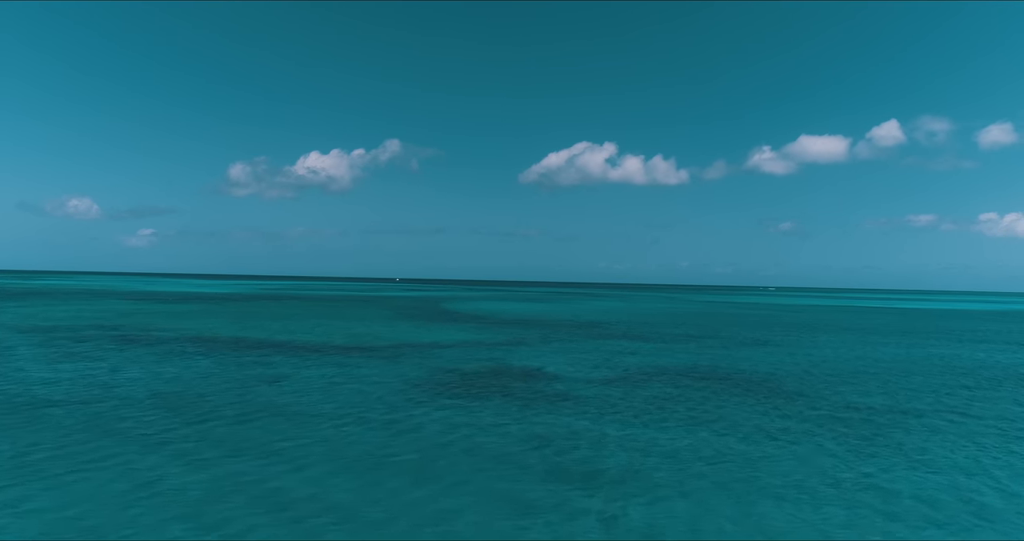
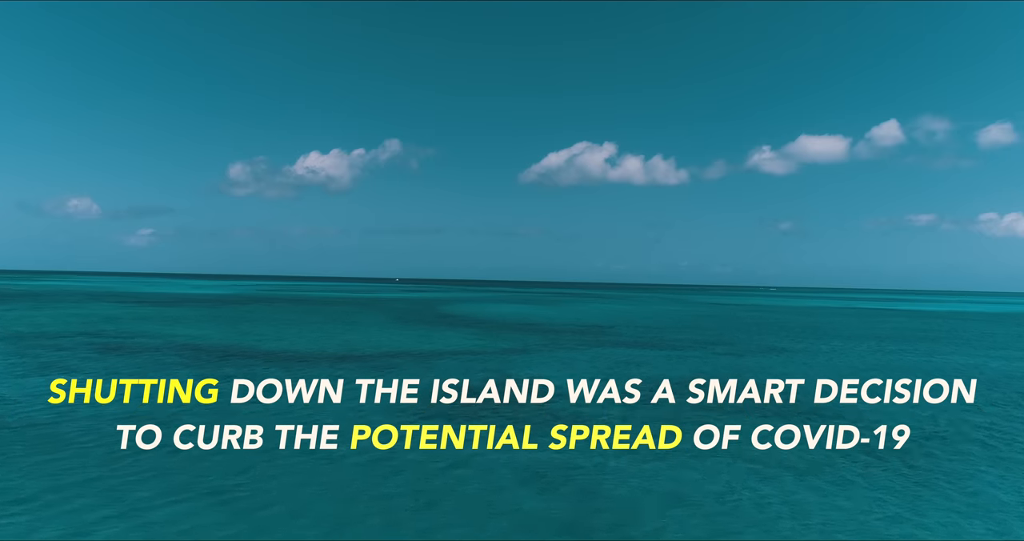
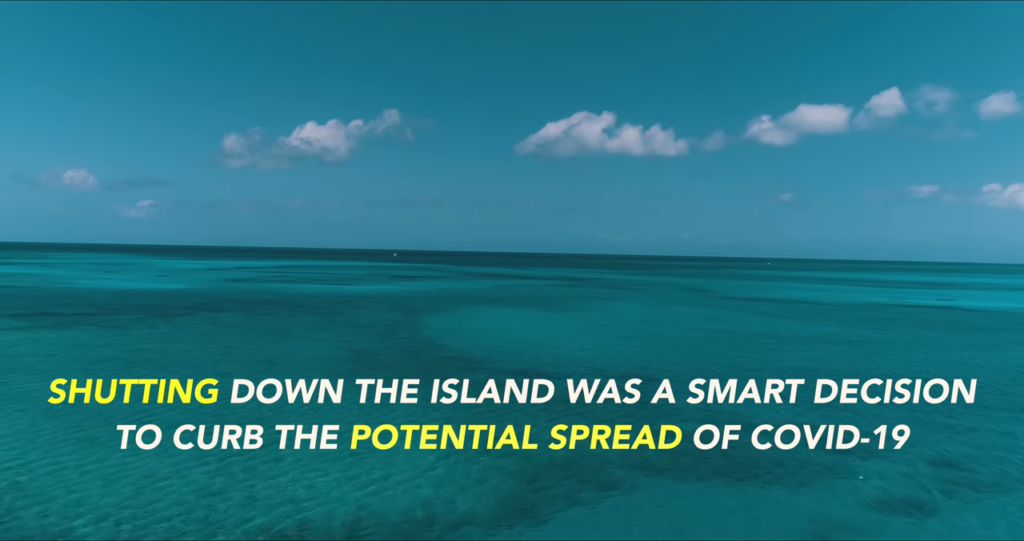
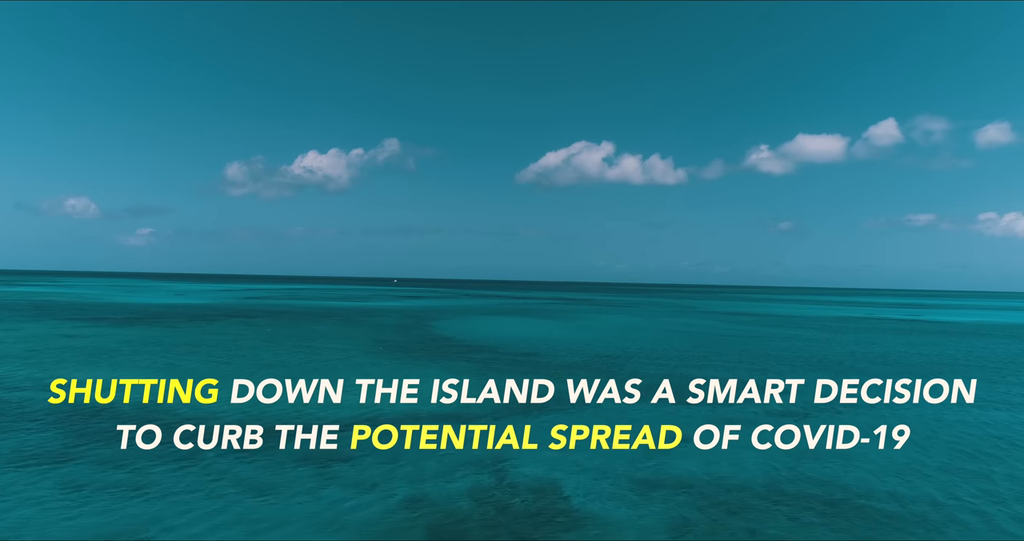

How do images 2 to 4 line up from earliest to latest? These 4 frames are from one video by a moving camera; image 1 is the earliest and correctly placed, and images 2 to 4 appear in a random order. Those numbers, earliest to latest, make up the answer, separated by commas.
2, 4, 3
